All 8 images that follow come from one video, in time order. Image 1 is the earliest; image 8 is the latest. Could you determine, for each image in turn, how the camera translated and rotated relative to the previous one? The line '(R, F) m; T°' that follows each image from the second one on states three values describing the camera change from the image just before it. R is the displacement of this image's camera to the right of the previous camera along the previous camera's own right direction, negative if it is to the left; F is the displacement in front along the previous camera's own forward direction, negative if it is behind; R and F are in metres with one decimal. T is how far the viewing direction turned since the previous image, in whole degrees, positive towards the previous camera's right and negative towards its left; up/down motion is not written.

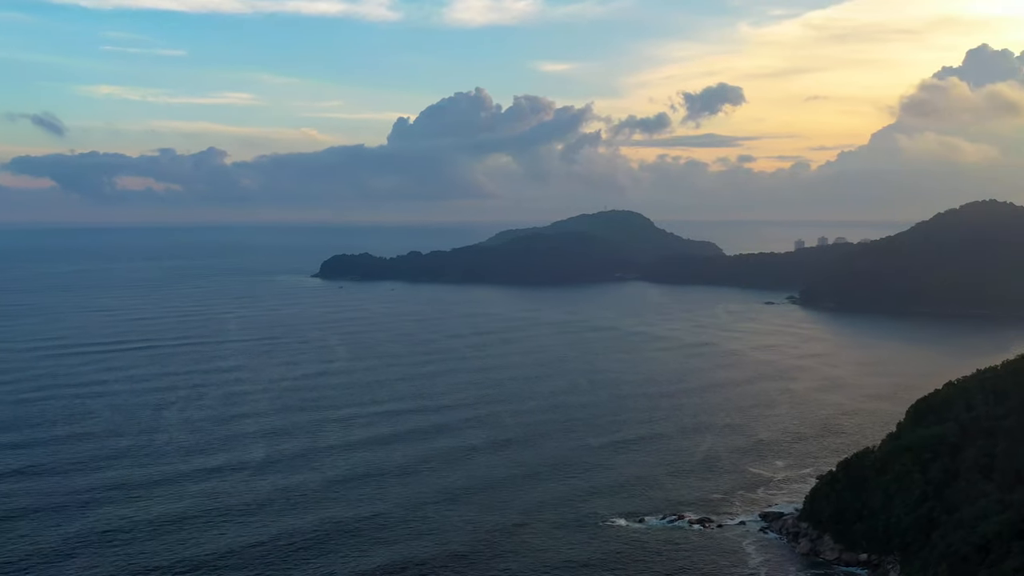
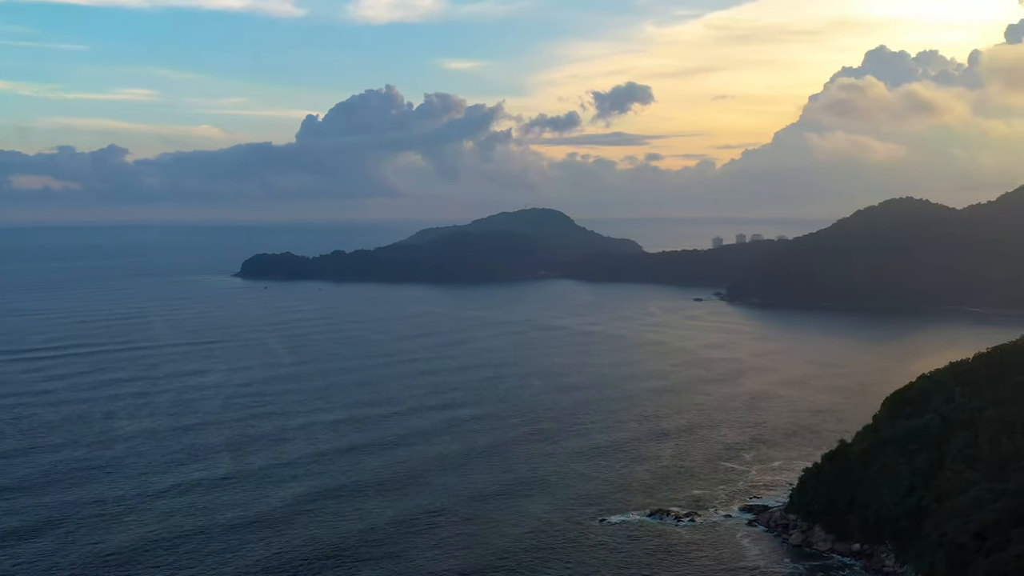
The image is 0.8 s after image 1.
(-2.5, +0.1) m; +5°
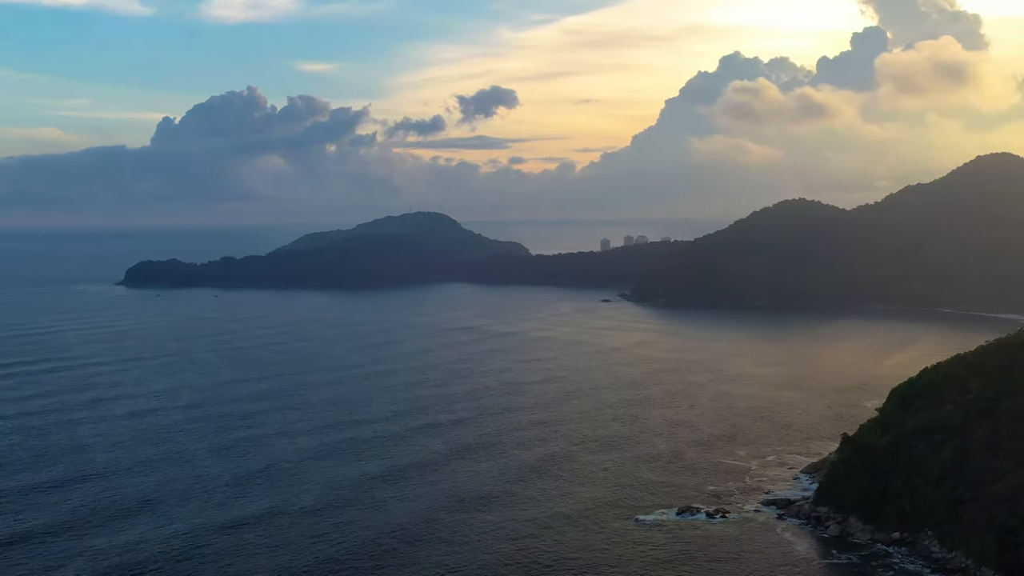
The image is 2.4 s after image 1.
(-5.4, +0.4) m; +7°
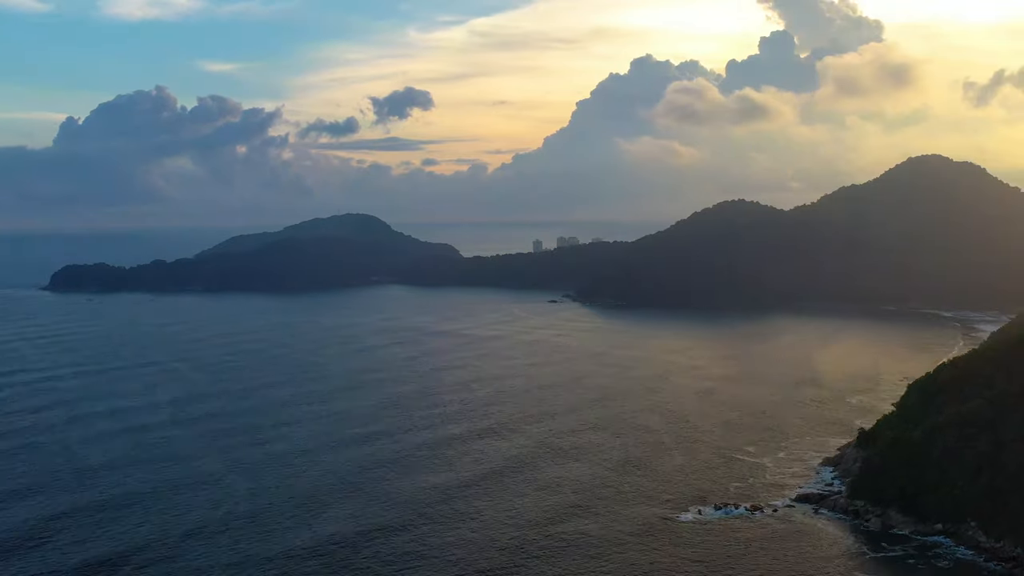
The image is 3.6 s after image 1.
(-4.2, +0.3) m; +5°
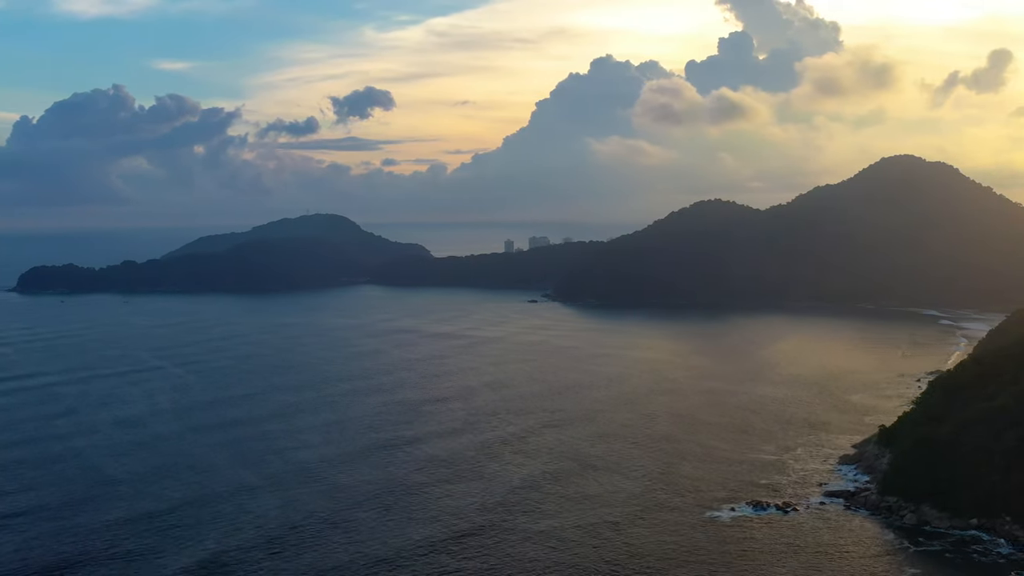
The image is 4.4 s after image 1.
(-2.5, +0.1) m; +2°
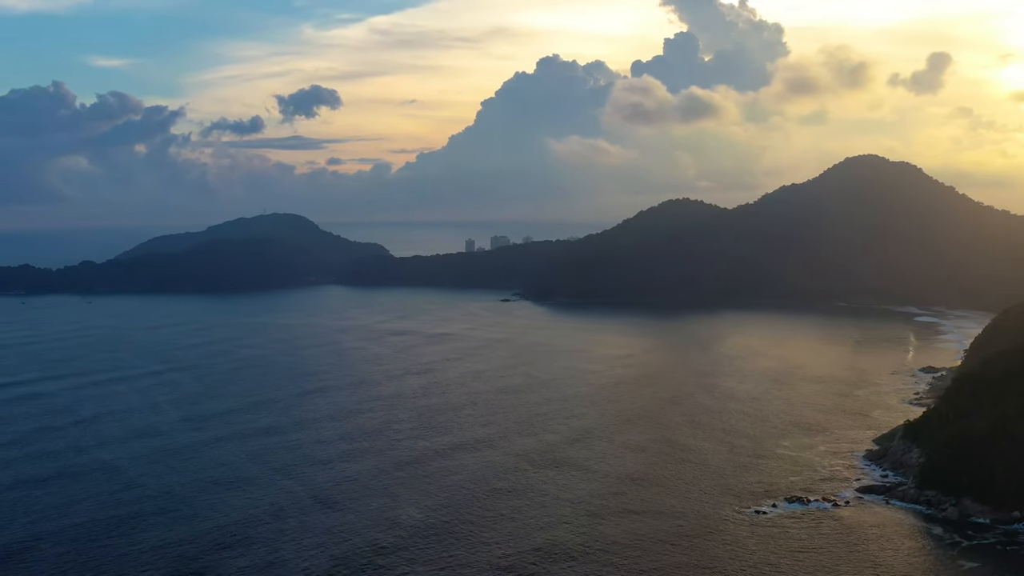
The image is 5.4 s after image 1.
(-3.3, +0.1) m; +3°
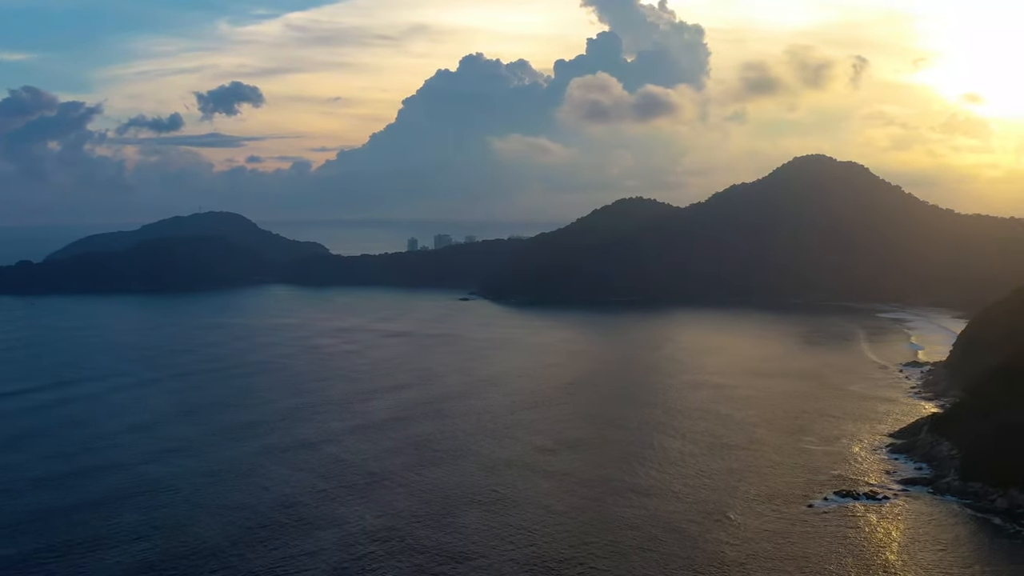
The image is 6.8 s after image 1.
(-4.5, +0.4) m; +4°
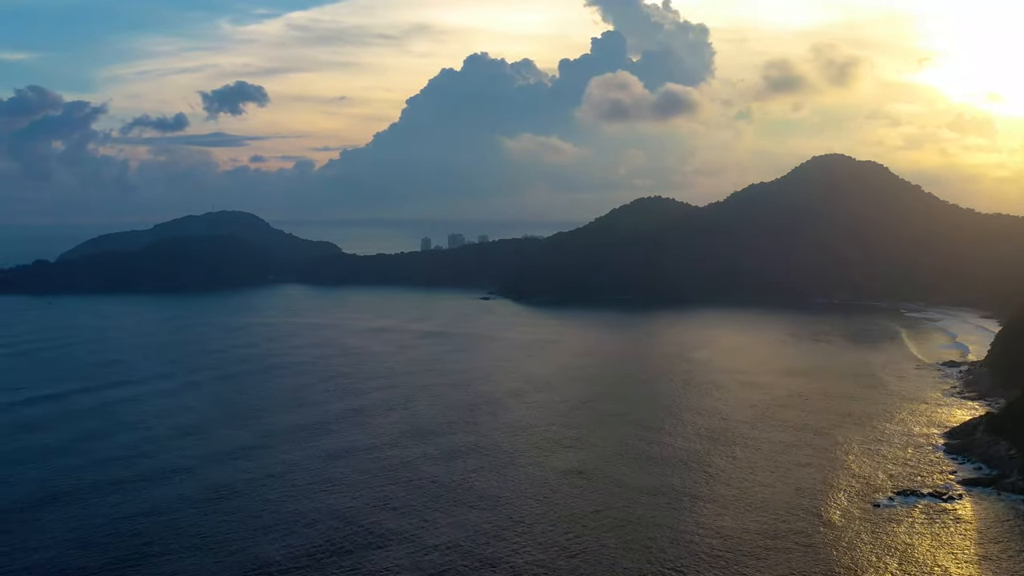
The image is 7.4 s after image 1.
(-2.1, +0.2) m; 0°
